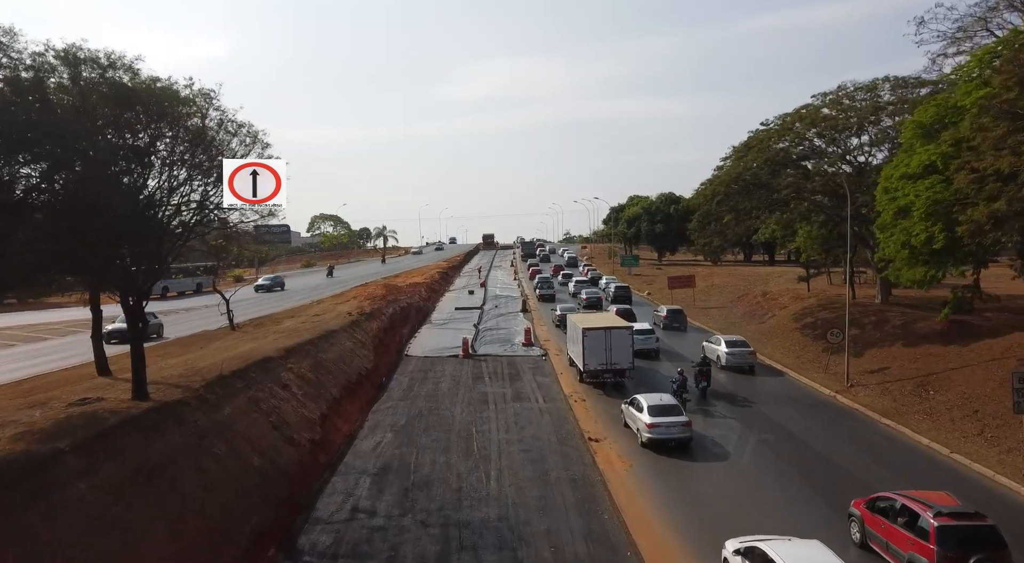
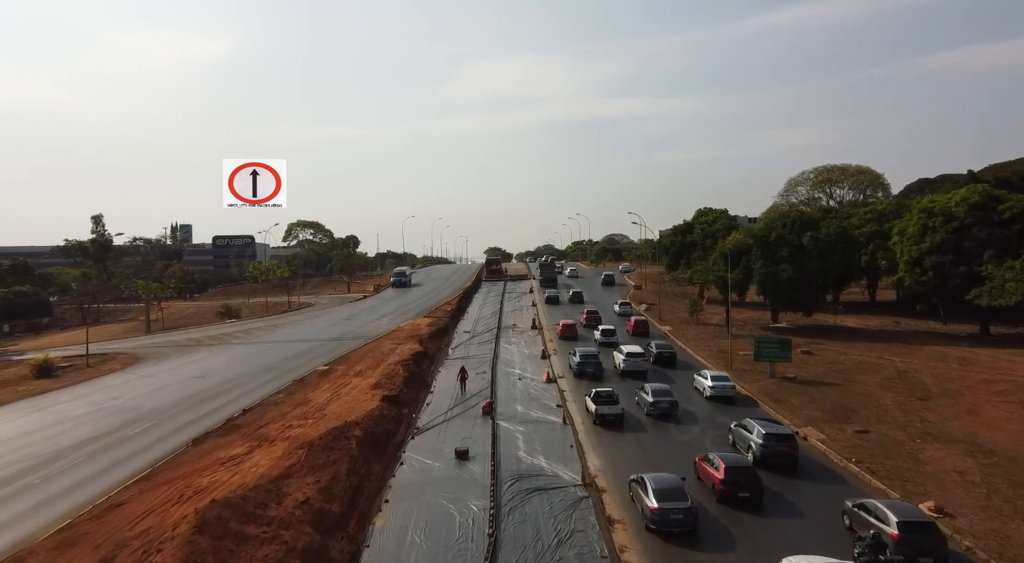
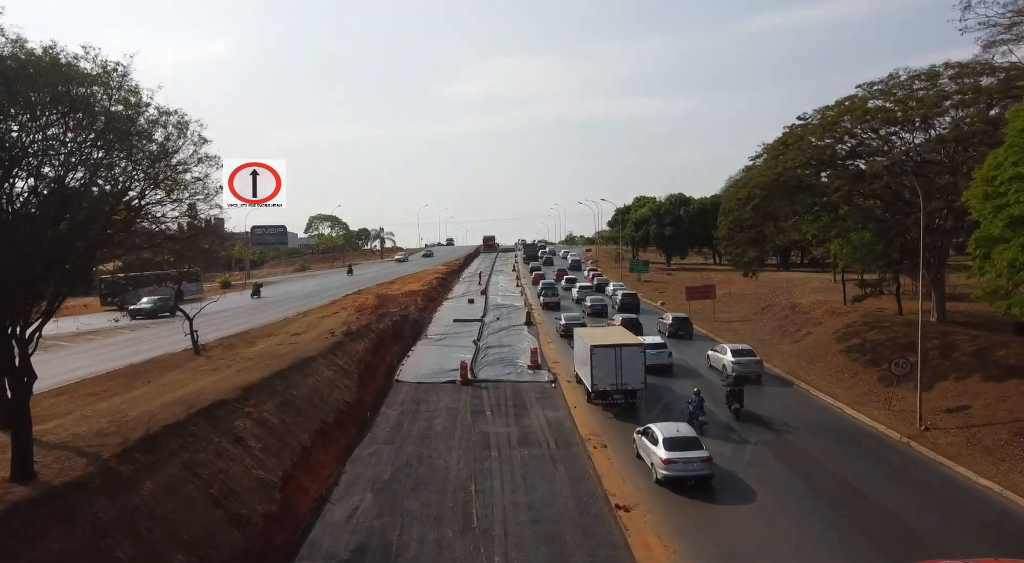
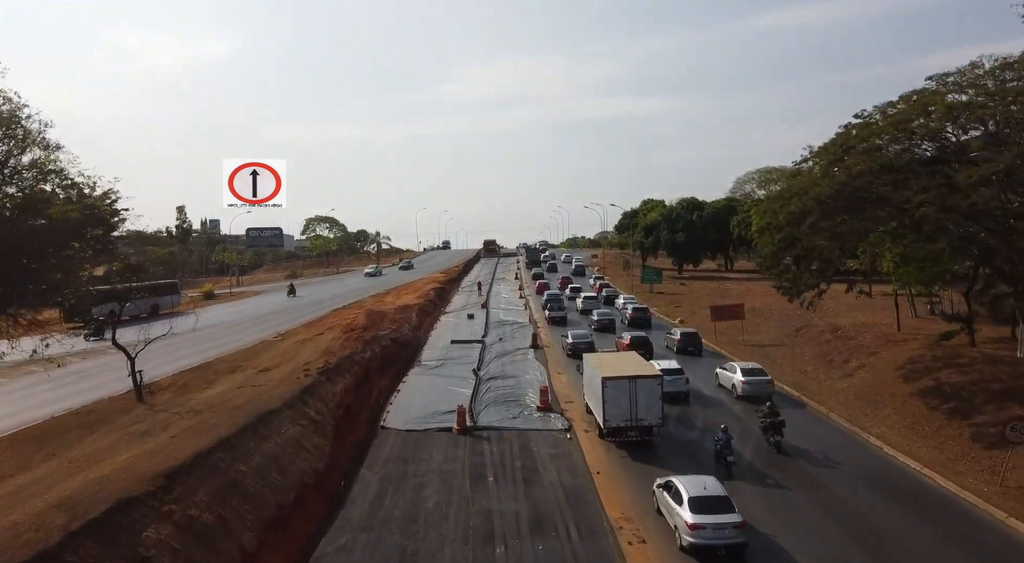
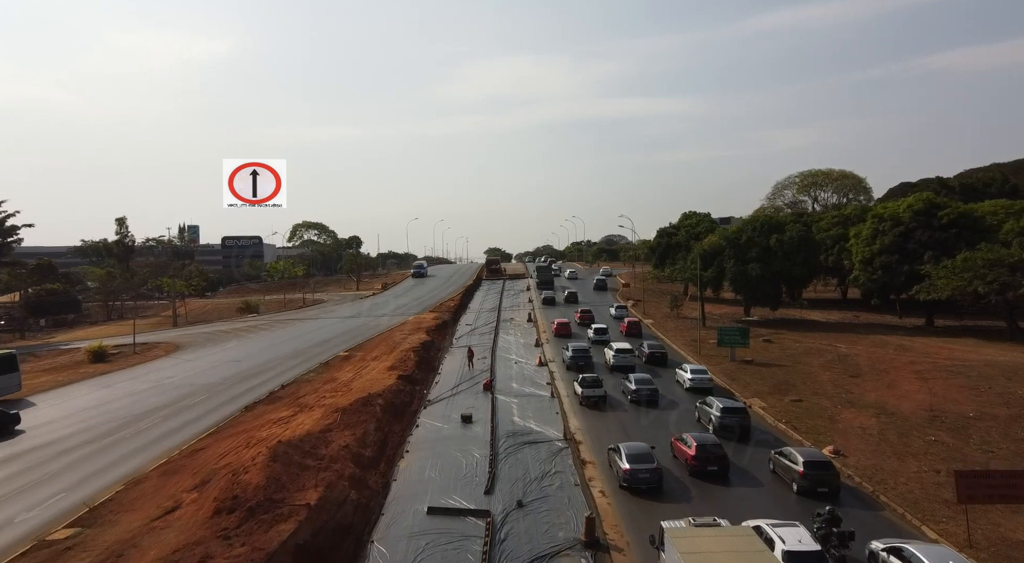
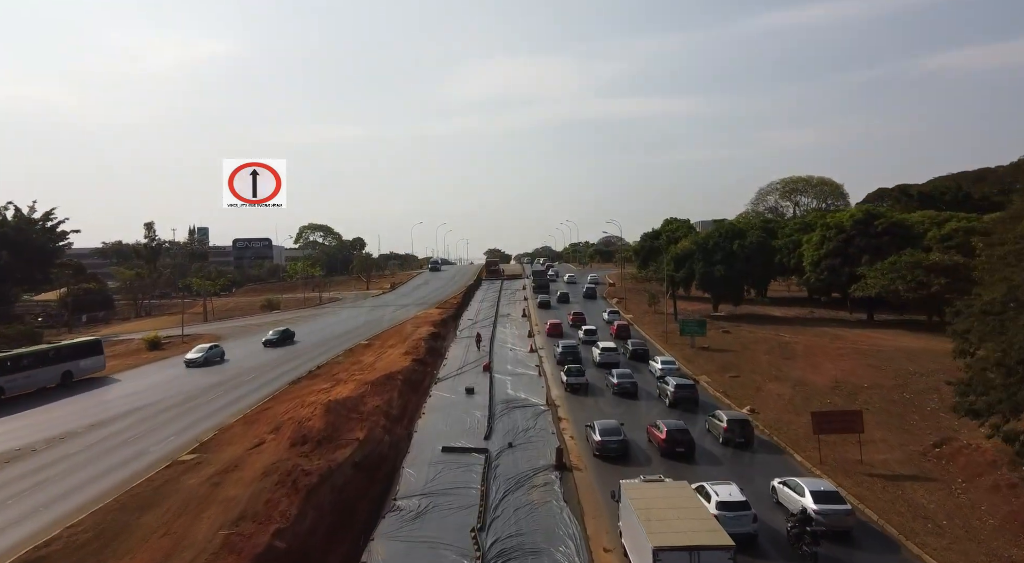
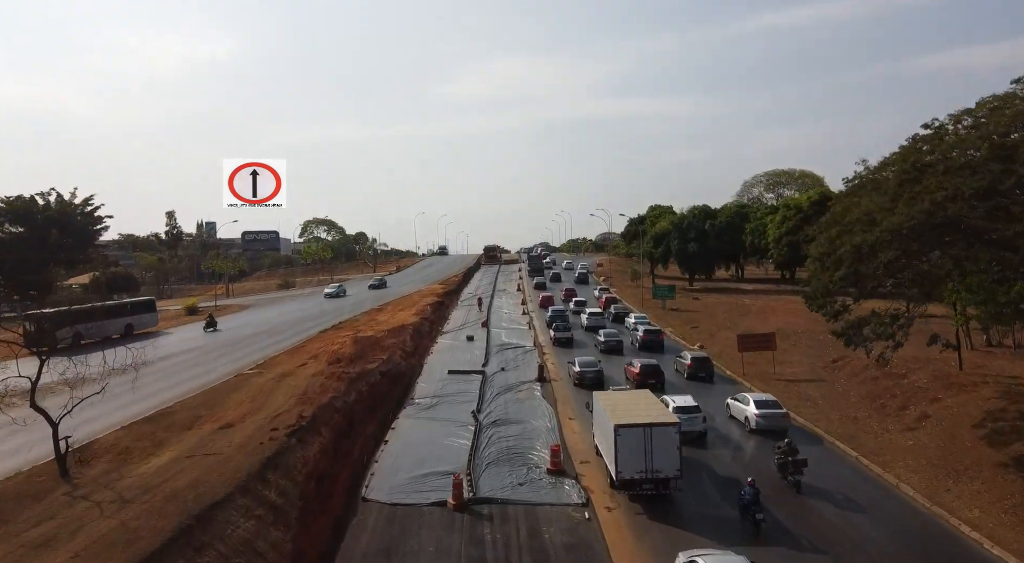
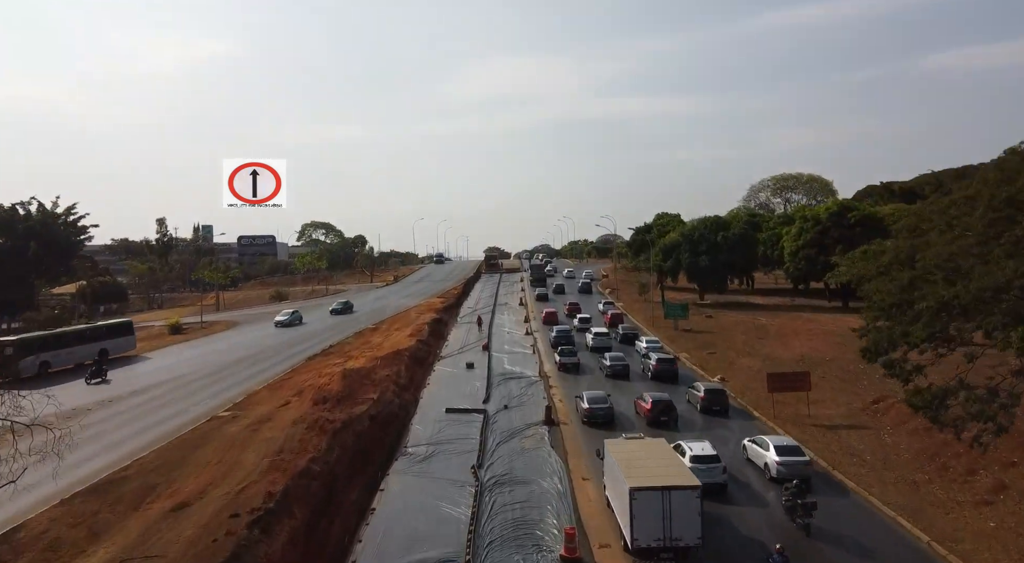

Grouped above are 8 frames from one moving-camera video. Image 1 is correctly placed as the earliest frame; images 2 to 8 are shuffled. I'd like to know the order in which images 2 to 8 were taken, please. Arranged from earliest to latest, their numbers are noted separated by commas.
3, 4, 7, 8, 6, 5, 2
